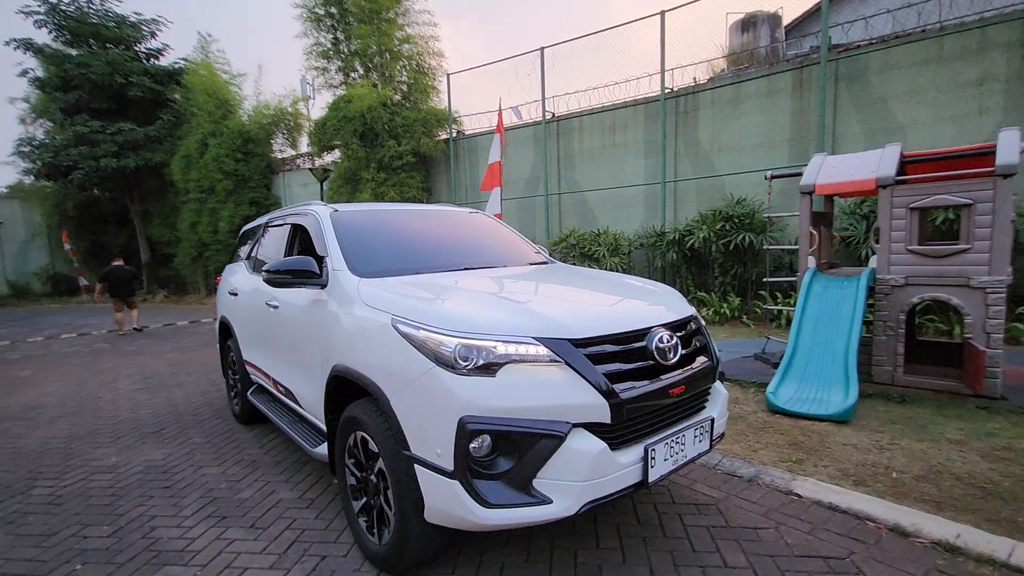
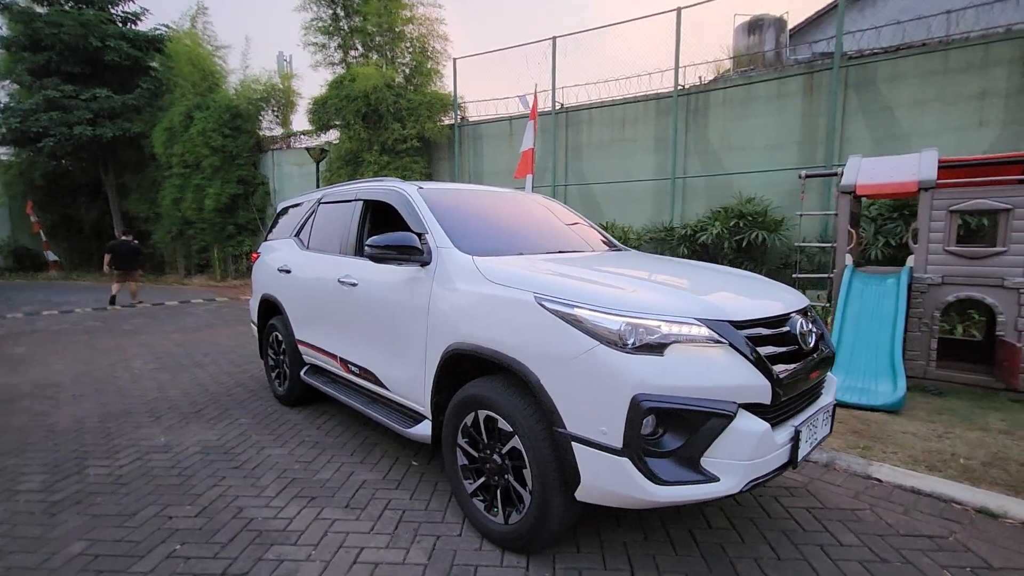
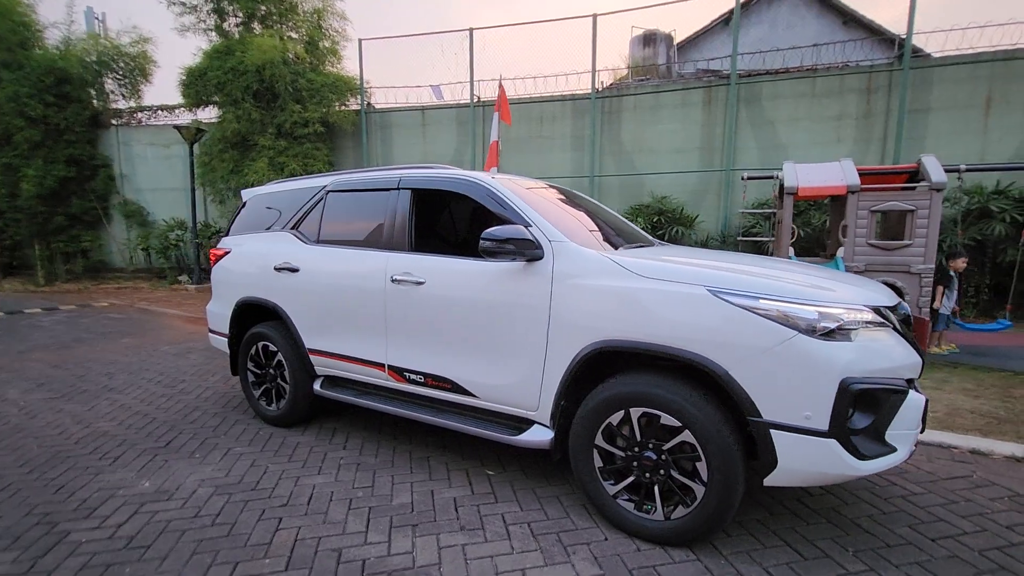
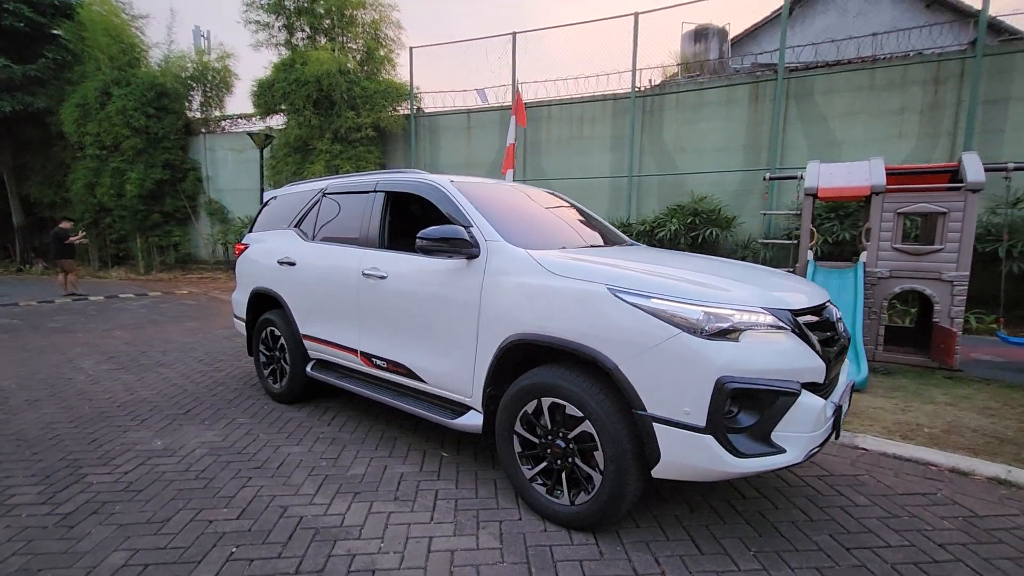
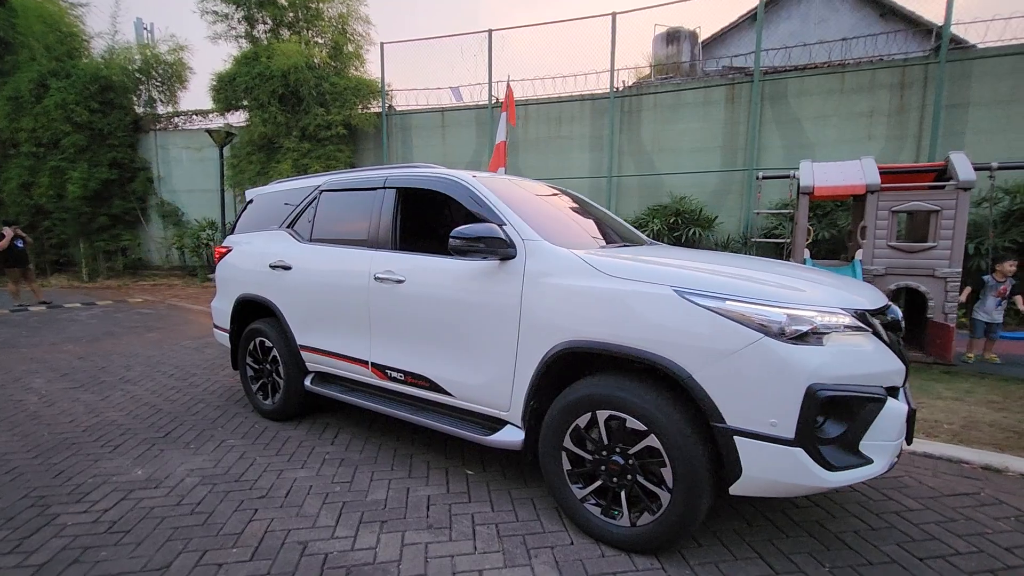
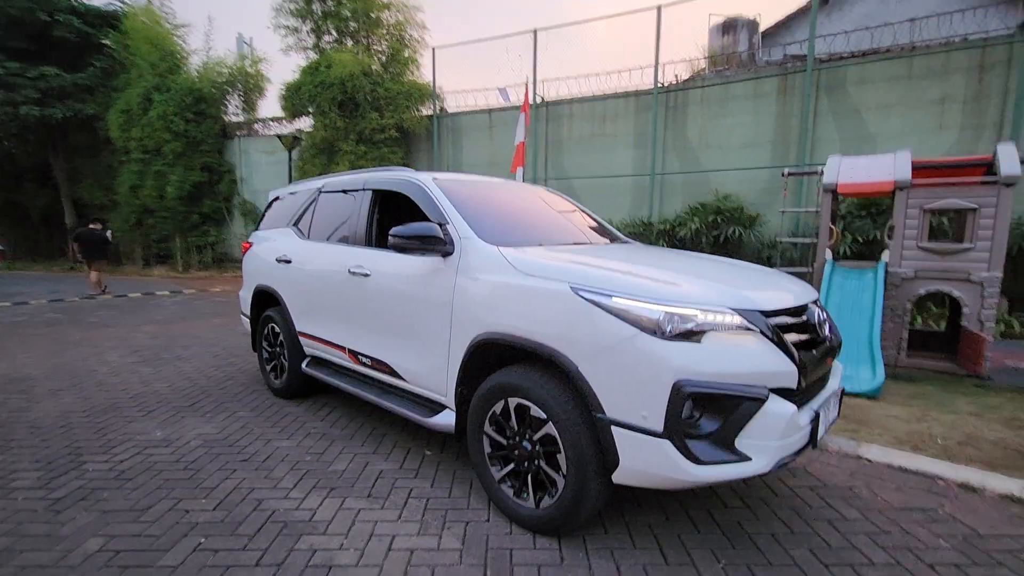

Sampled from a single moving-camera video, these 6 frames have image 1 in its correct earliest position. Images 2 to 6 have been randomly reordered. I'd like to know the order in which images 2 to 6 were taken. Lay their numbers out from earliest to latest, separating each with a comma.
2, 6, 4, 5, 3
